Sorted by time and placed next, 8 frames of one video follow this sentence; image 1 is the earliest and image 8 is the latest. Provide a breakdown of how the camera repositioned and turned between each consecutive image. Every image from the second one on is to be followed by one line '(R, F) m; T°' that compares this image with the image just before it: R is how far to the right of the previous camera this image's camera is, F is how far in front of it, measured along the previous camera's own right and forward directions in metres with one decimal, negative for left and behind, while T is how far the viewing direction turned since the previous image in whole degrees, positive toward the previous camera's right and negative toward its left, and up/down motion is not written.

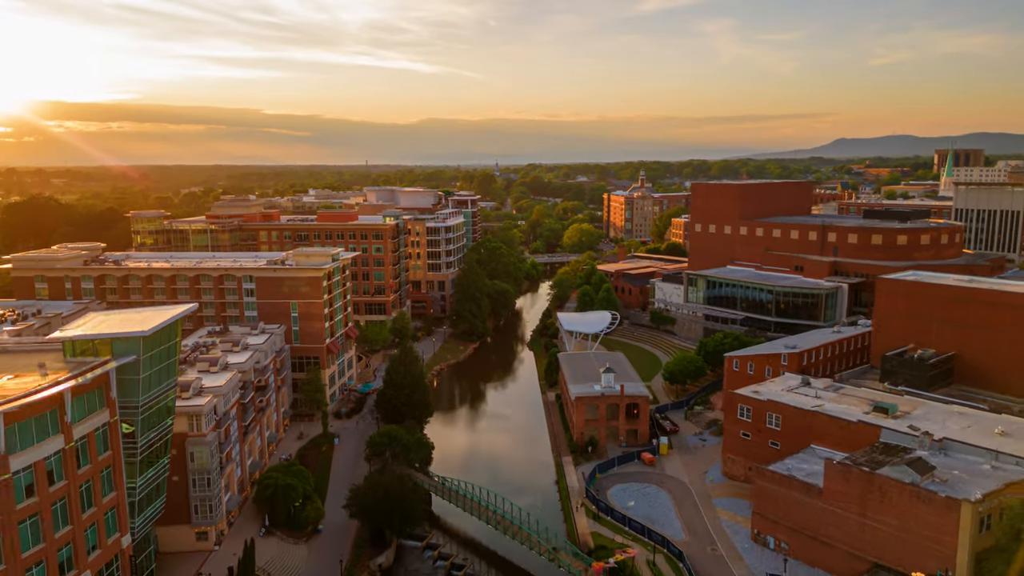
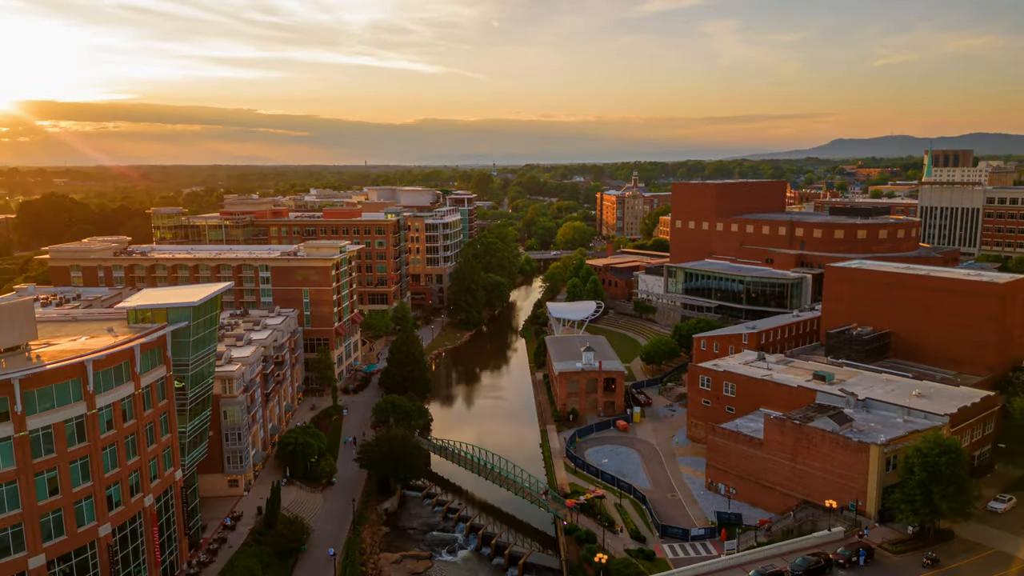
(+0.7, -6.7) m; 0°
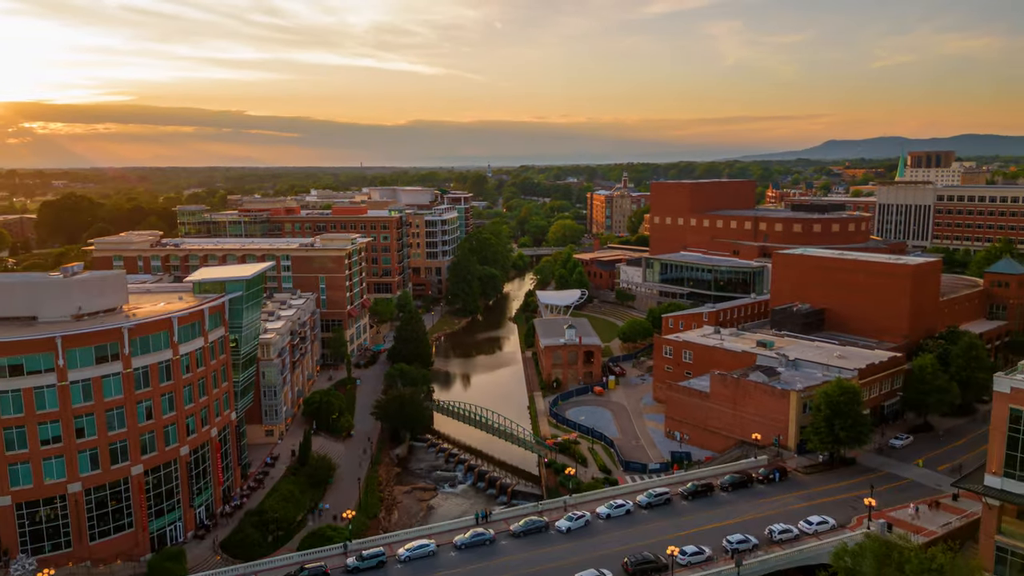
(+0.4, -9.4) m; 0°
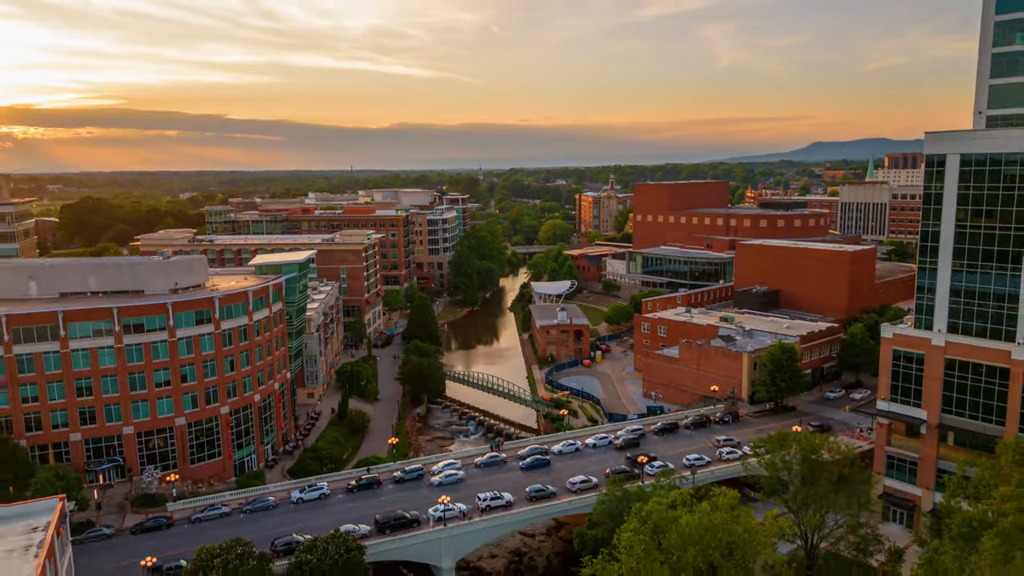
(-1.2, -10.9) m; +1°
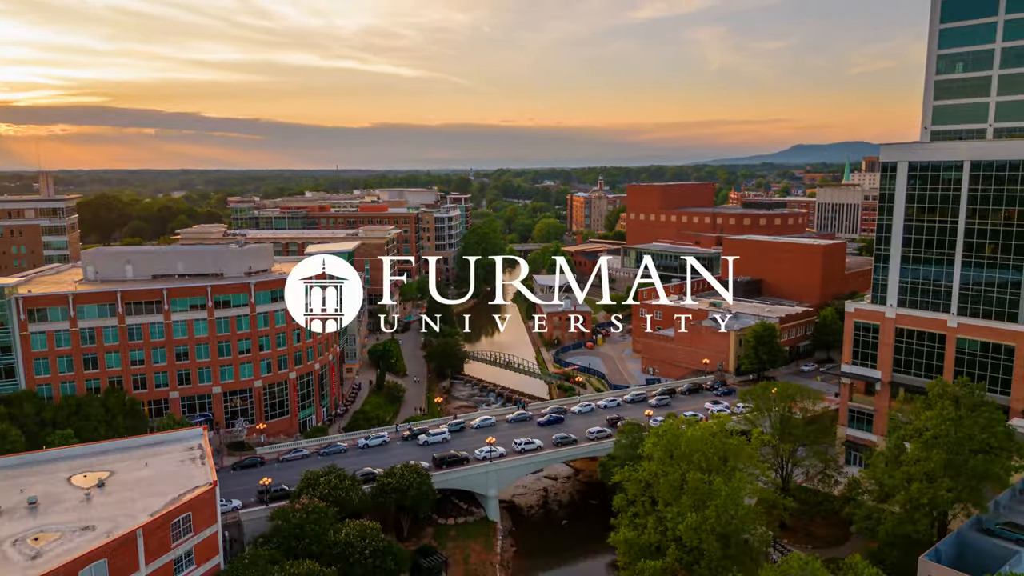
(-3.4, -9.0) m; +1°
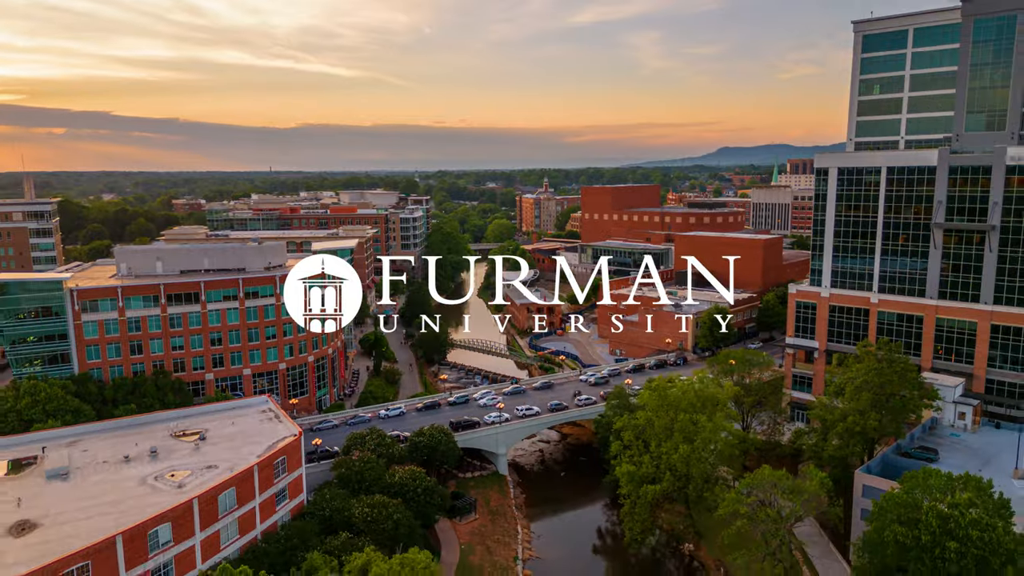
(-5.2, -8.0) m; +5°
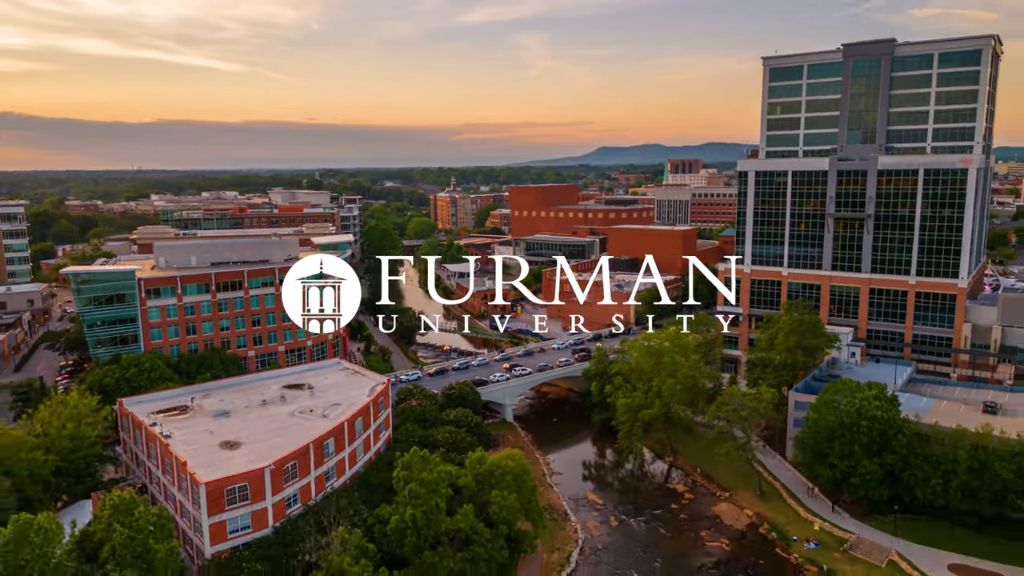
(-10.8, -12.1) m; +9°
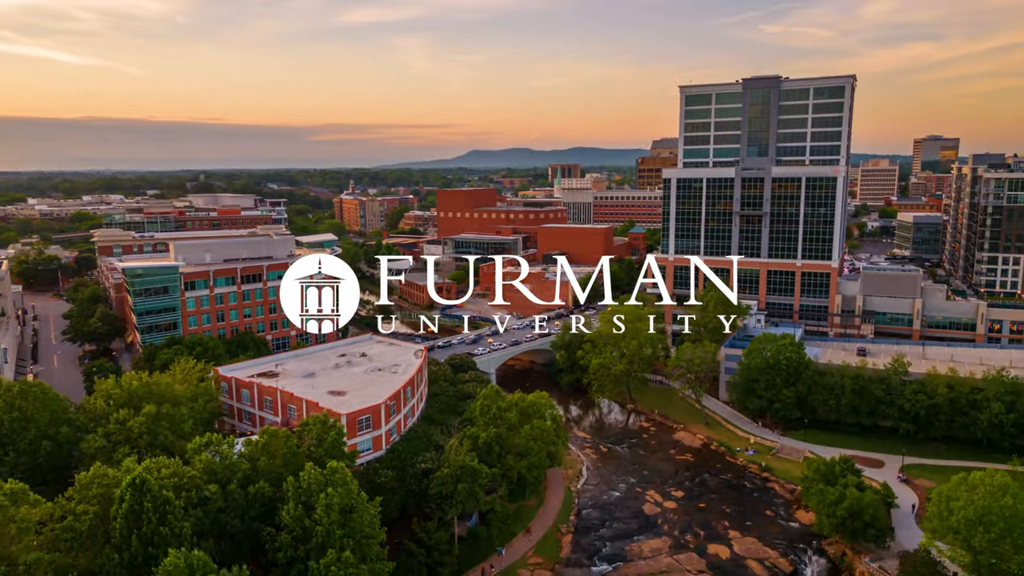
(-12.0, -12.9) m; +10°
